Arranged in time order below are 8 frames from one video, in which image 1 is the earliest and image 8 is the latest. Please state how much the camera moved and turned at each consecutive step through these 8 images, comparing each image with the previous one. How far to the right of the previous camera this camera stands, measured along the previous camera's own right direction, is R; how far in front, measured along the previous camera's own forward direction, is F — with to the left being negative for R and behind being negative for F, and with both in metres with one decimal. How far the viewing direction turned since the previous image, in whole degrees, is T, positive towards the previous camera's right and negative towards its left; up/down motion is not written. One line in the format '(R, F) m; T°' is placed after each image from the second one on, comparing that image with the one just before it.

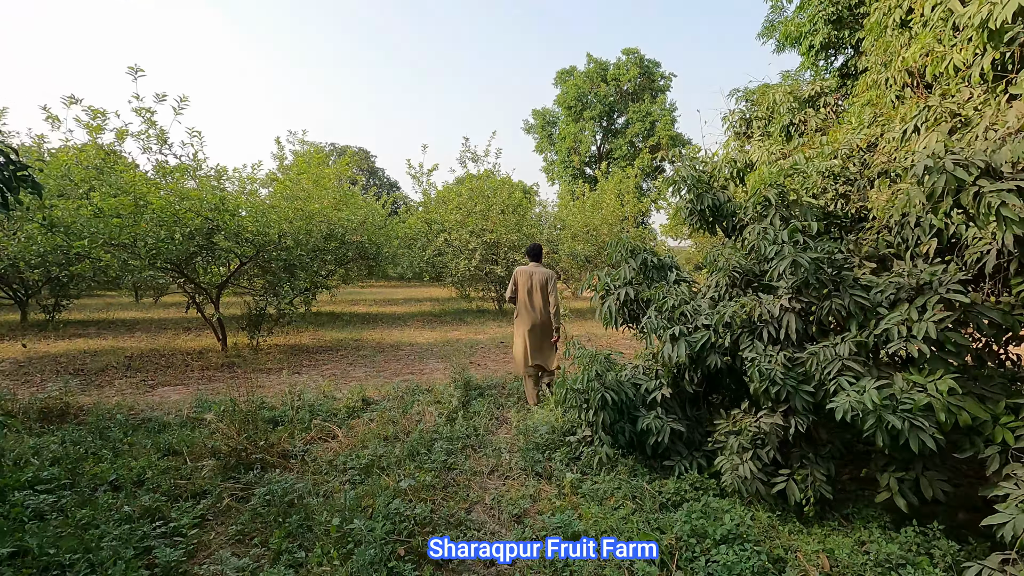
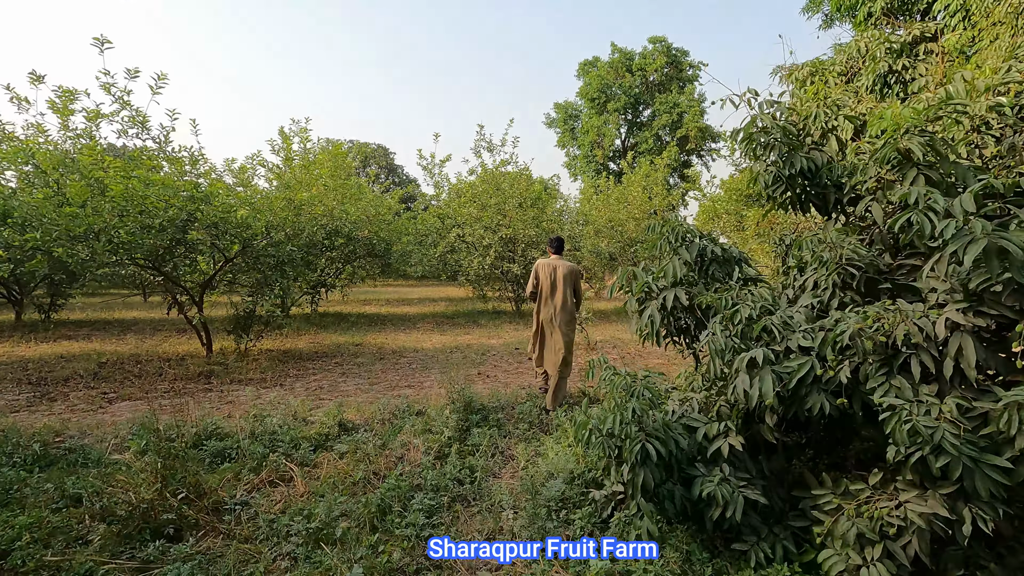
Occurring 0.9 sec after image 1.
(+0.1, +0.9) m; -2°
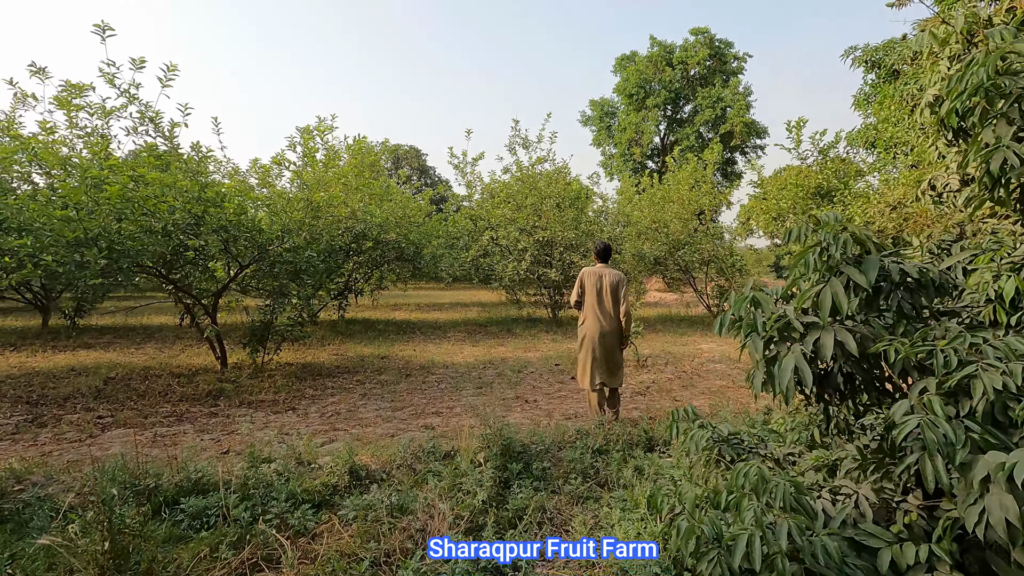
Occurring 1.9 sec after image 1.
(-0.1, +0.7) m; -3°
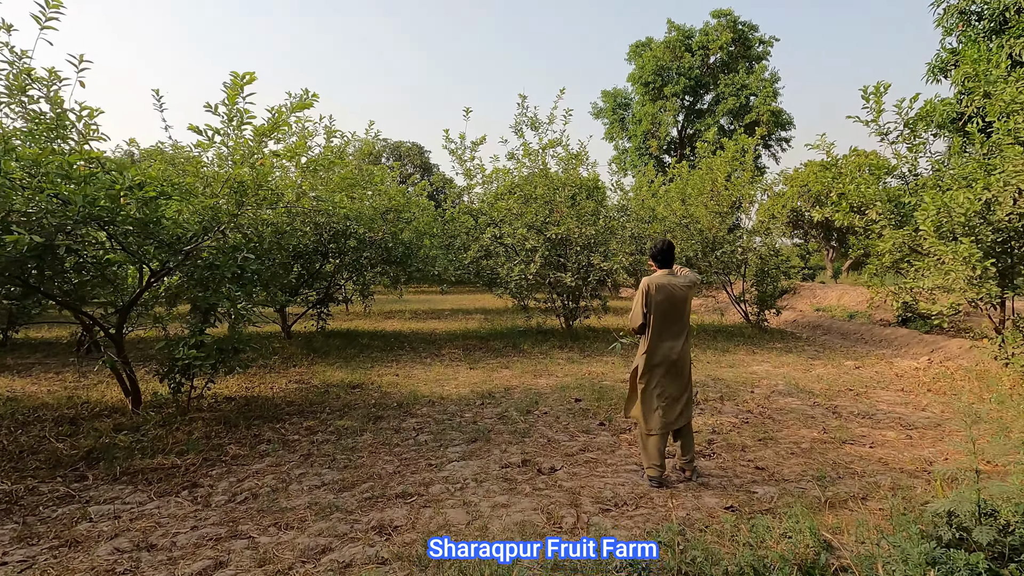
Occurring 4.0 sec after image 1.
(0.0, +1.6) m; -1°
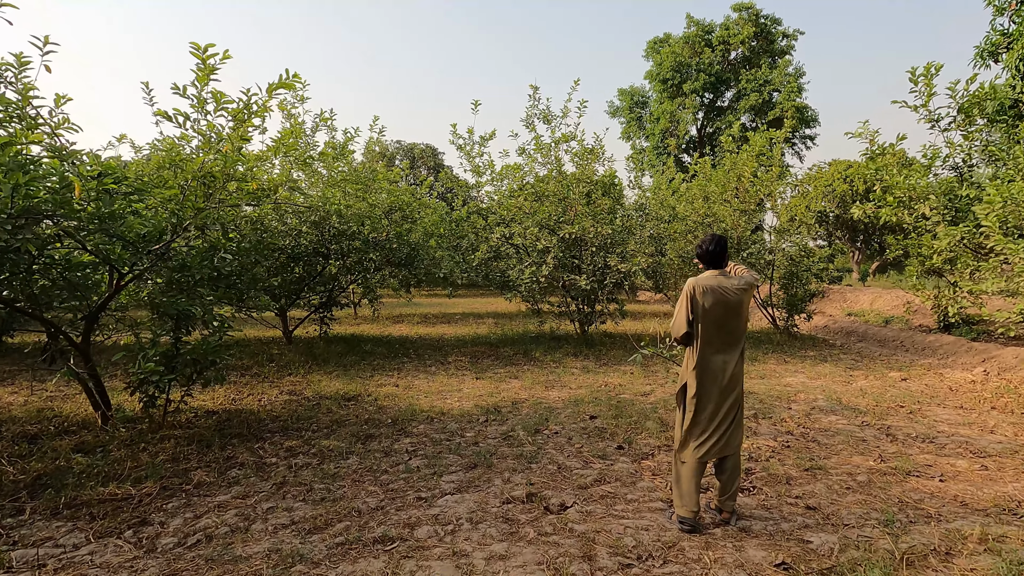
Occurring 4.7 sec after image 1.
(+0.1, +0.5) m; -2°
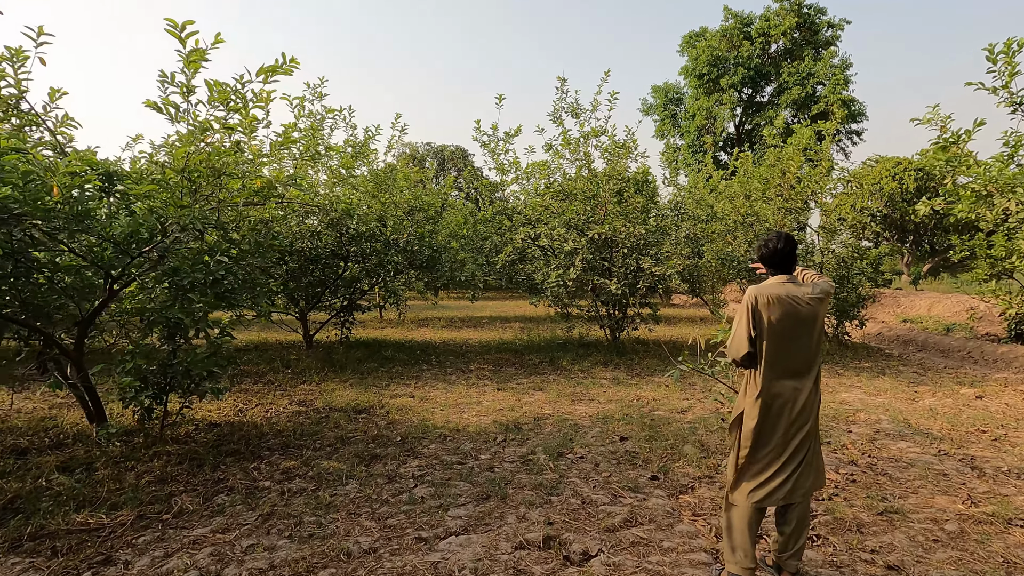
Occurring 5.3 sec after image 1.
(+0.1, +0.4) m; -3°
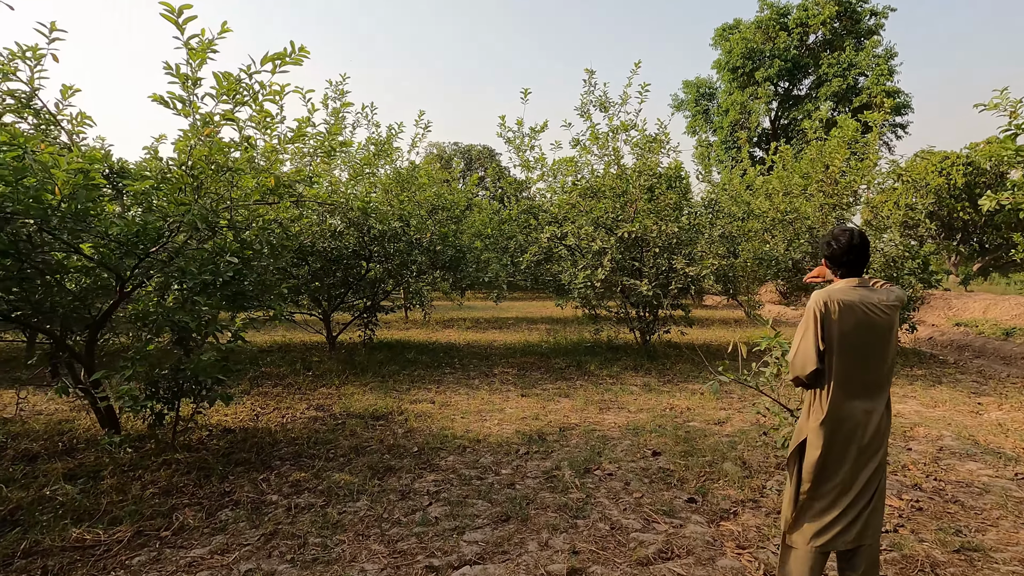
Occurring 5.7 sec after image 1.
(0.0, +0.3) m; -3°
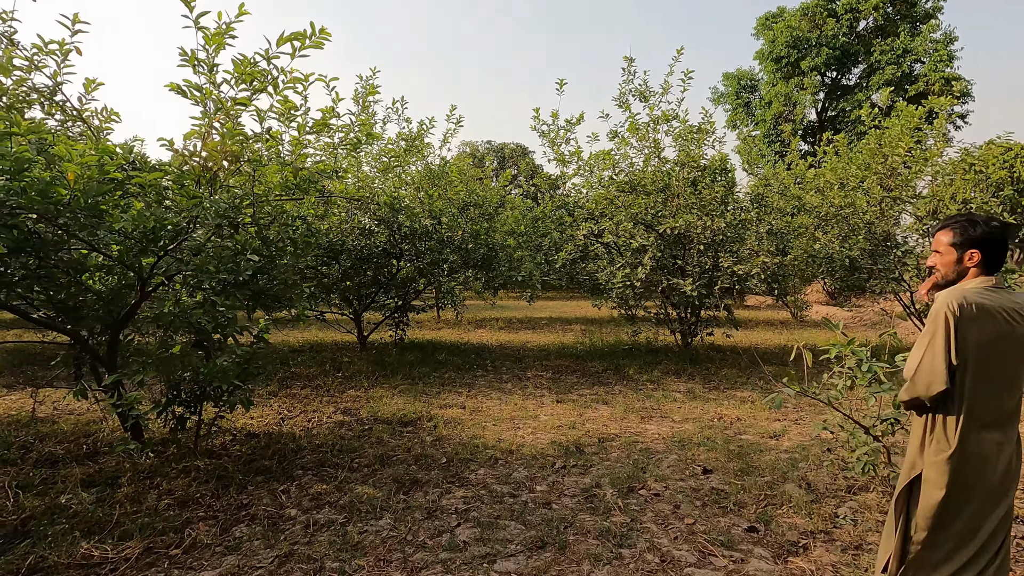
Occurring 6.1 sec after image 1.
(0.0, +0.3) m; -3°
